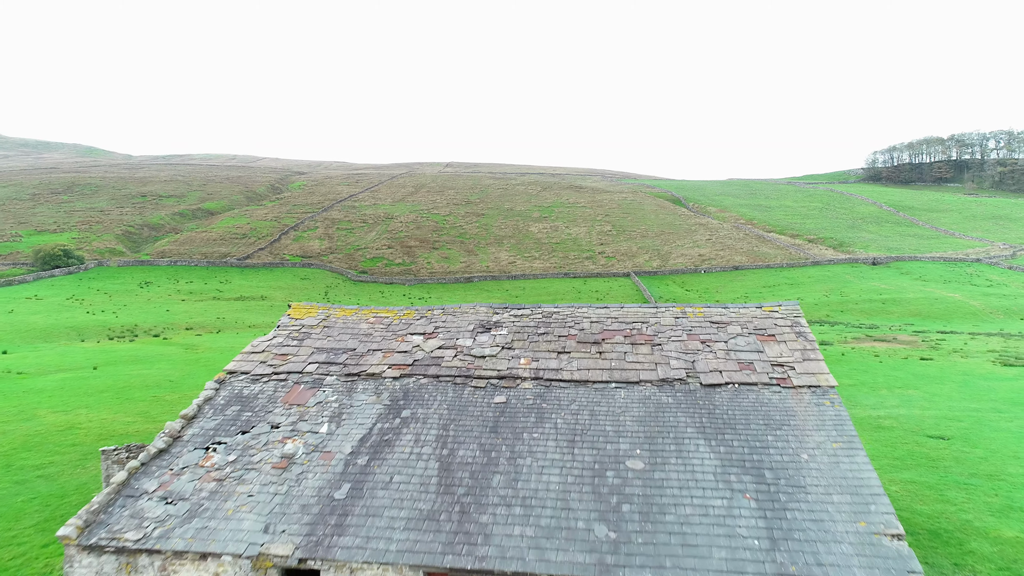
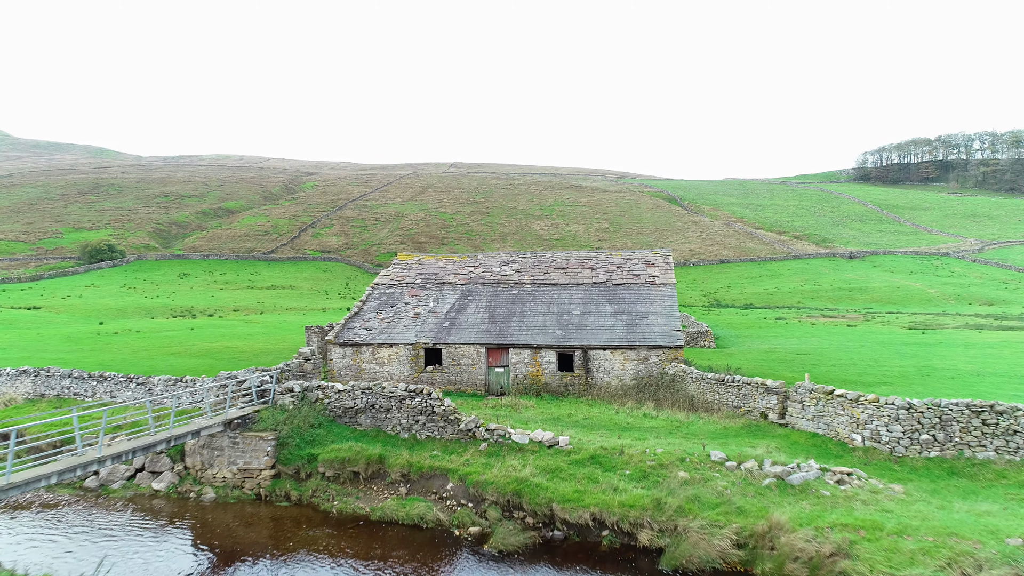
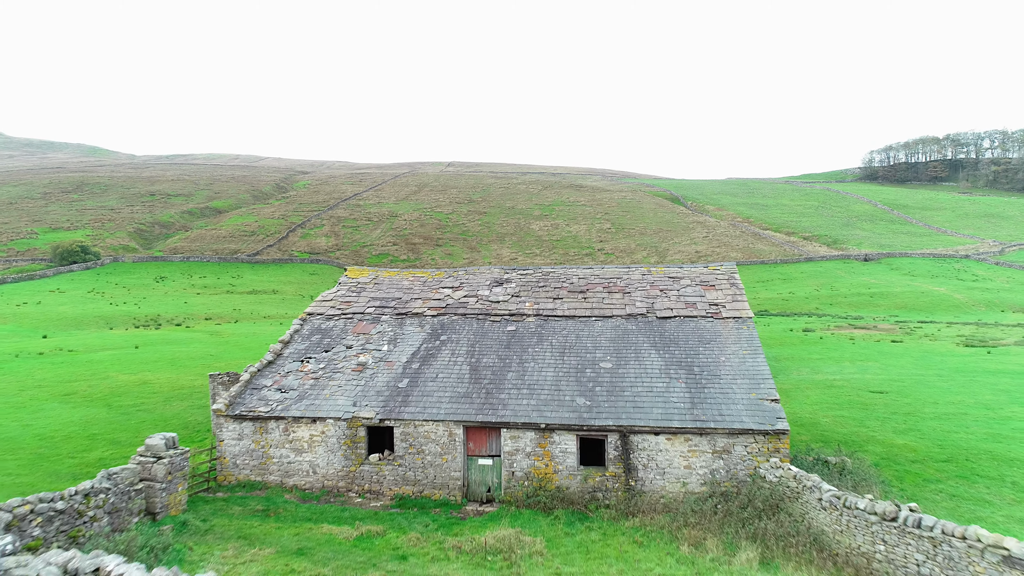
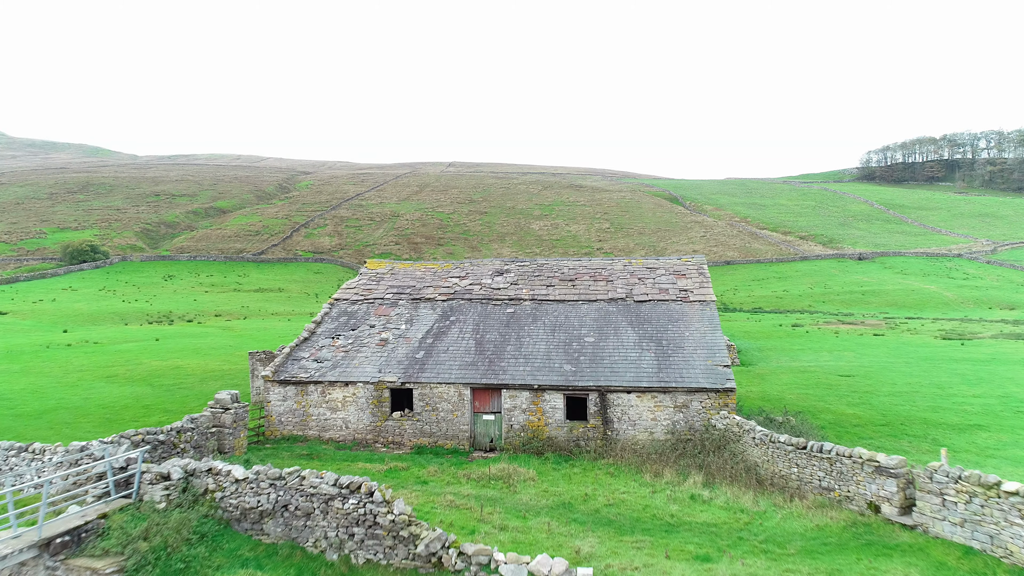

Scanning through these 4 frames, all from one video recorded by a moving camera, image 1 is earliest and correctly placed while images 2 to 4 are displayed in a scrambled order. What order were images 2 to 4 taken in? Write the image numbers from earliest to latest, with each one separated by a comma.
3, 2, 4
